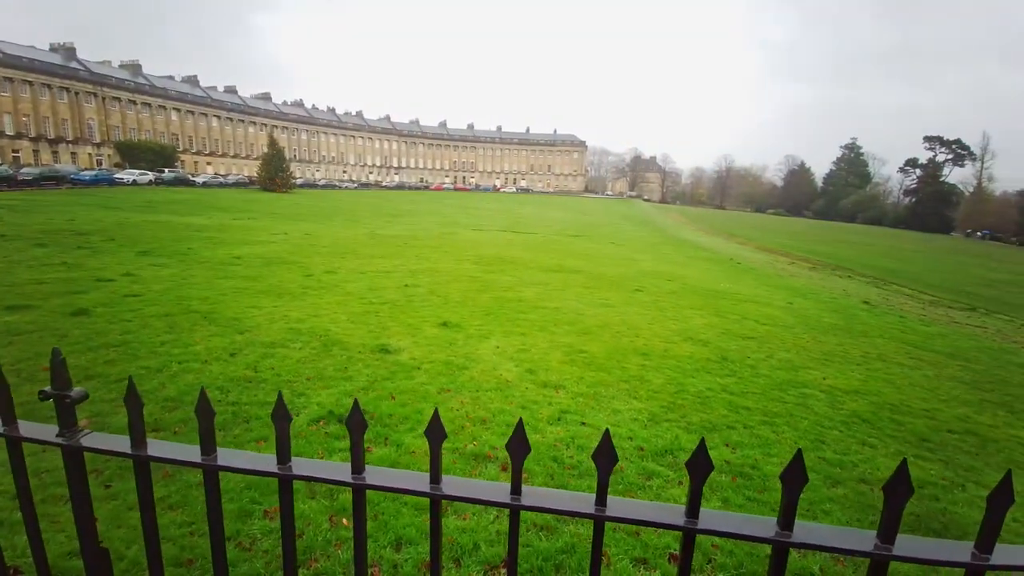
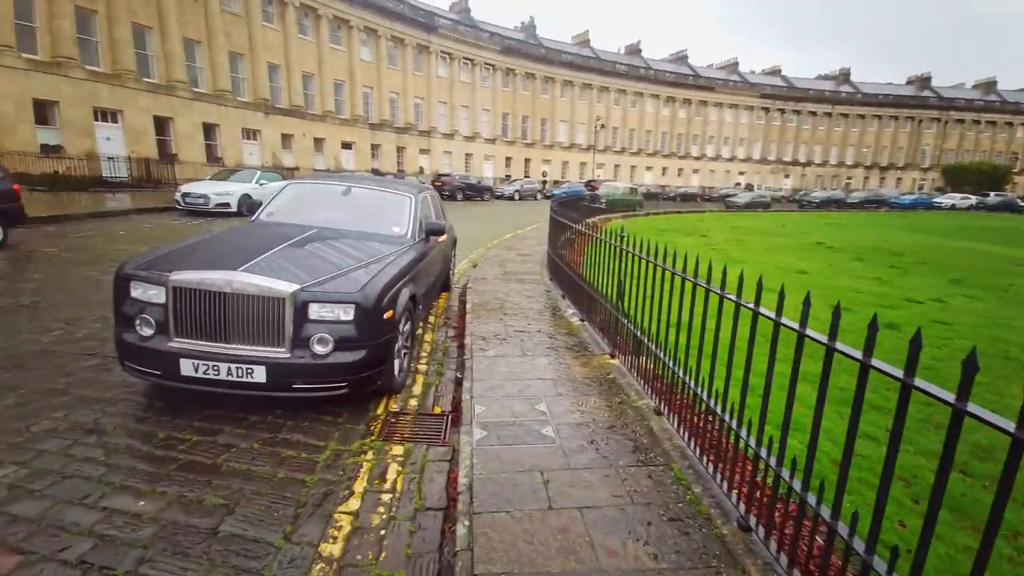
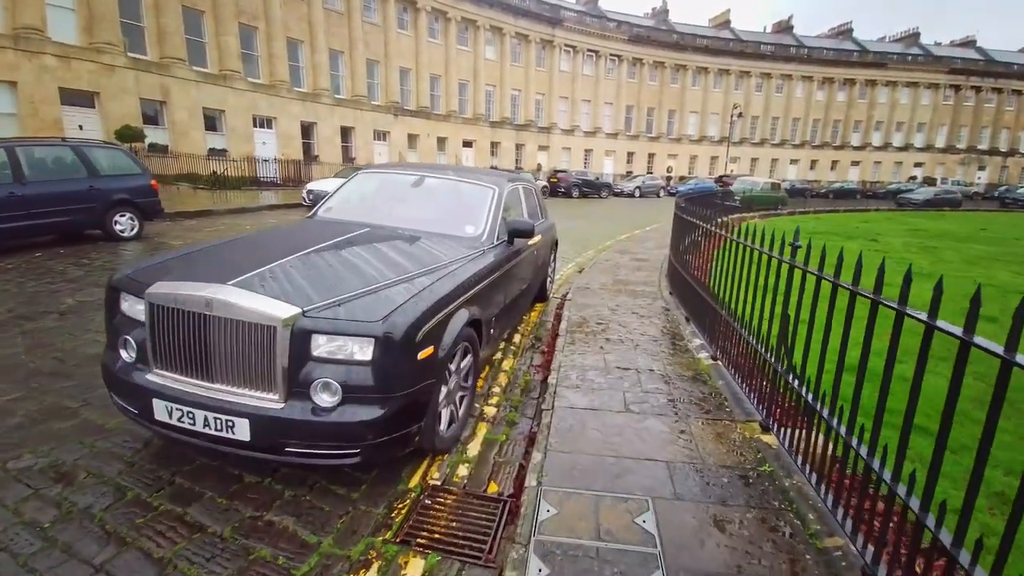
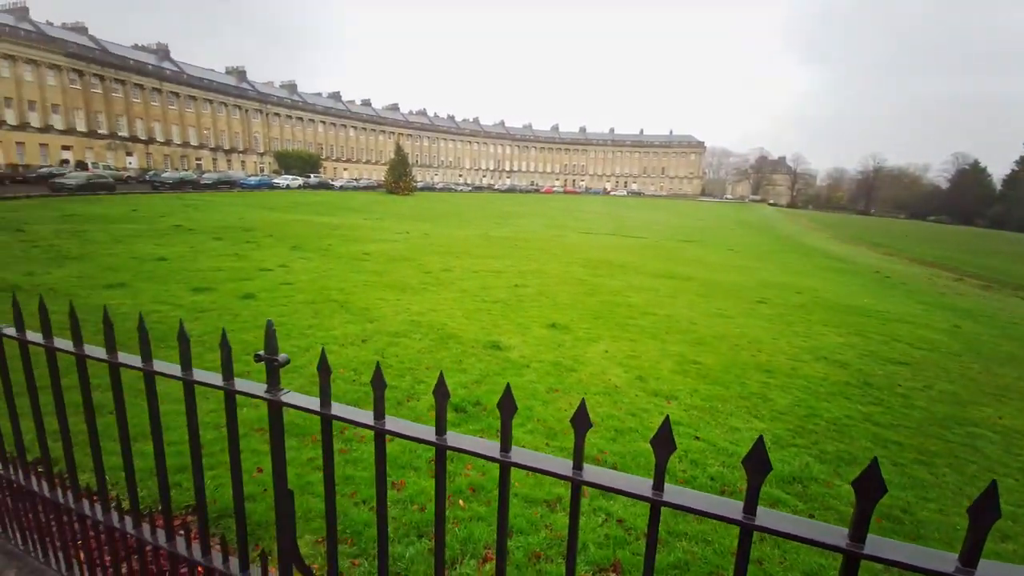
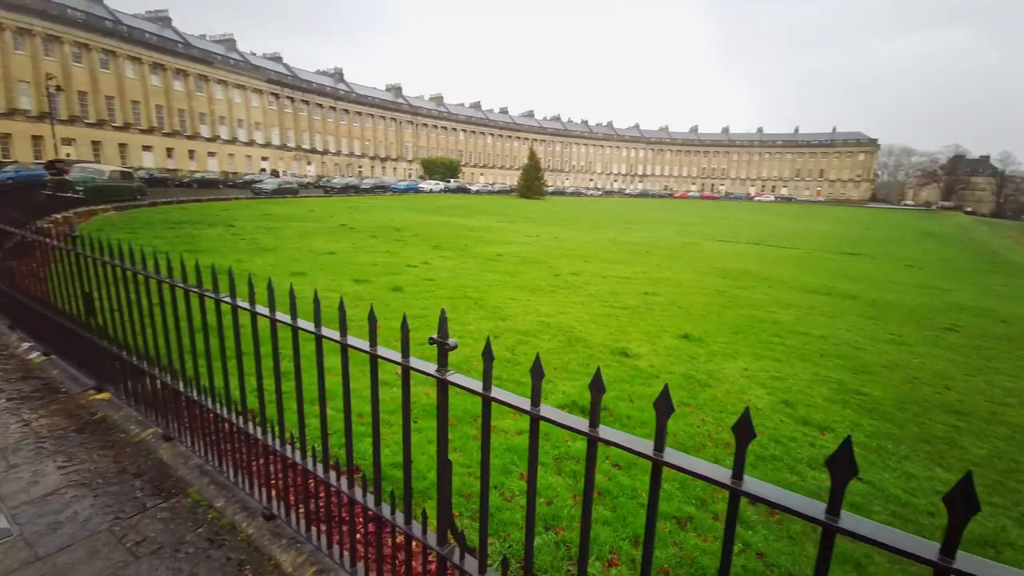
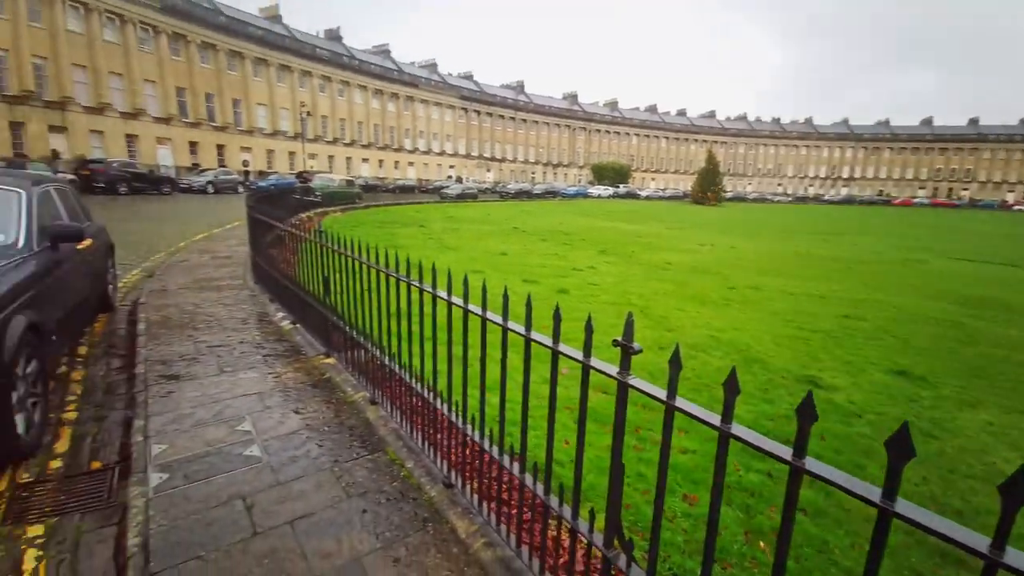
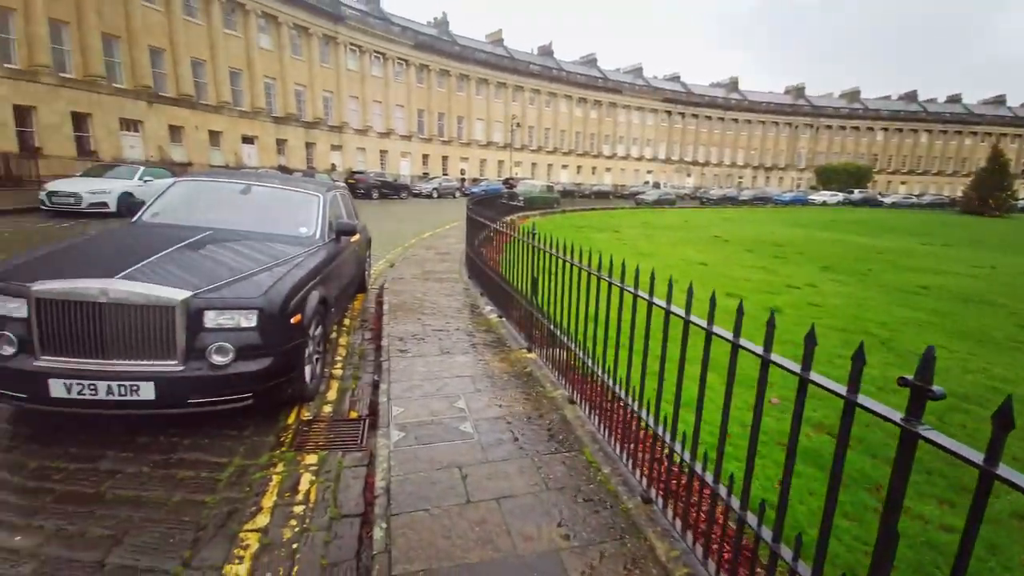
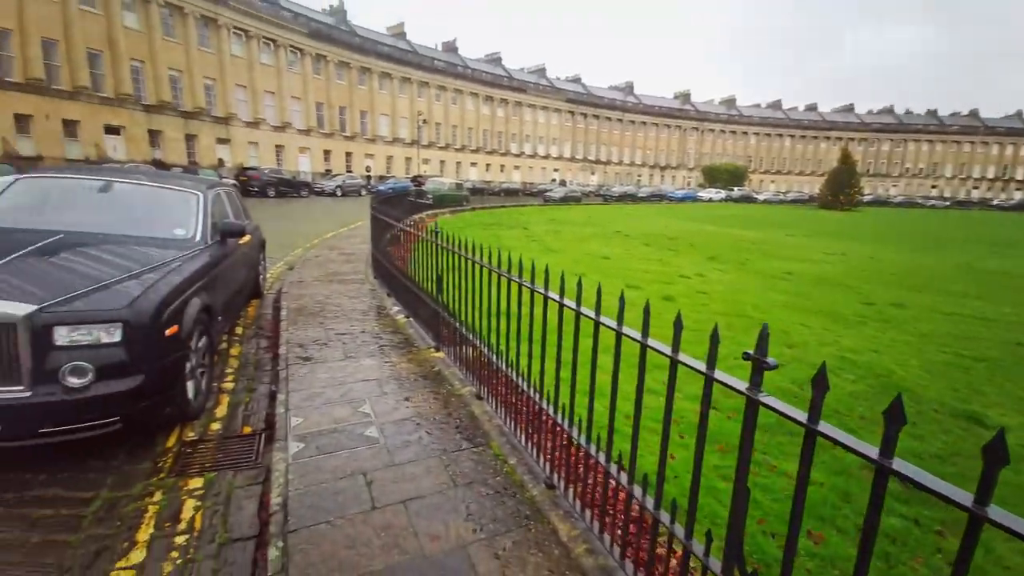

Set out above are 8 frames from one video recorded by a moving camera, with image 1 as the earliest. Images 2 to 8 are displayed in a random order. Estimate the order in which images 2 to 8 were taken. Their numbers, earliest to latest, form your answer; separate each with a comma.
4, 5, 6, 8, 7, 2, 3
